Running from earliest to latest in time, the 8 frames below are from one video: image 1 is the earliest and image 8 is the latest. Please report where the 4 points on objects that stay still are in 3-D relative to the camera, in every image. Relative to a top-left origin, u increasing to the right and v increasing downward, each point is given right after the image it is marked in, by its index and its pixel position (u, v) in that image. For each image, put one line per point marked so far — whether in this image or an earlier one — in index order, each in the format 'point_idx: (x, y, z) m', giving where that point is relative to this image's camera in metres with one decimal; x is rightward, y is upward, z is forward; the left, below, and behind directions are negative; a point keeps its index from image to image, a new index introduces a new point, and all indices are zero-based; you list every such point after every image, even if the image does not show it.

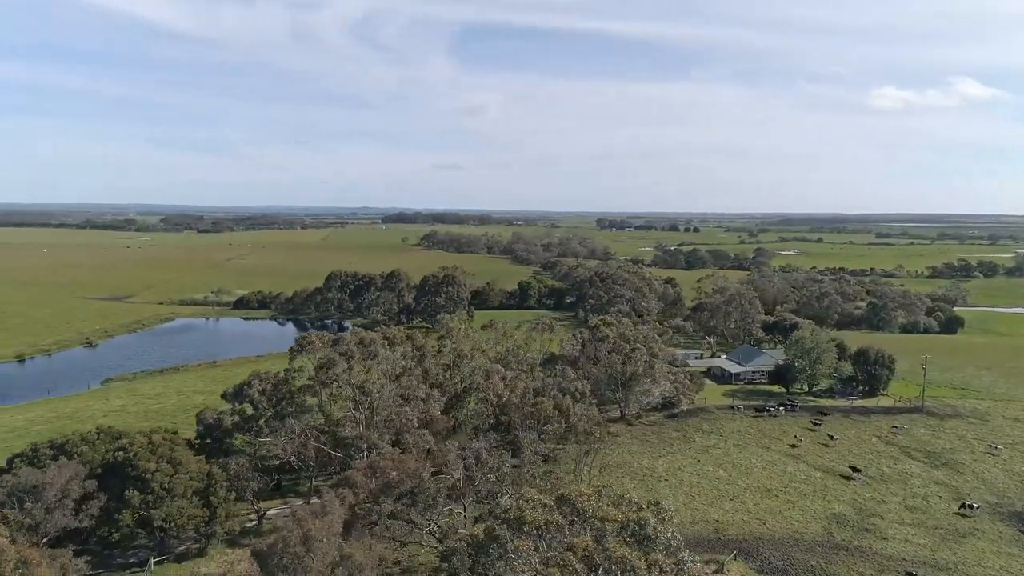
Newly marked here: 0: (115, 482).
0: (-13.4, -6.6, +19.7) m
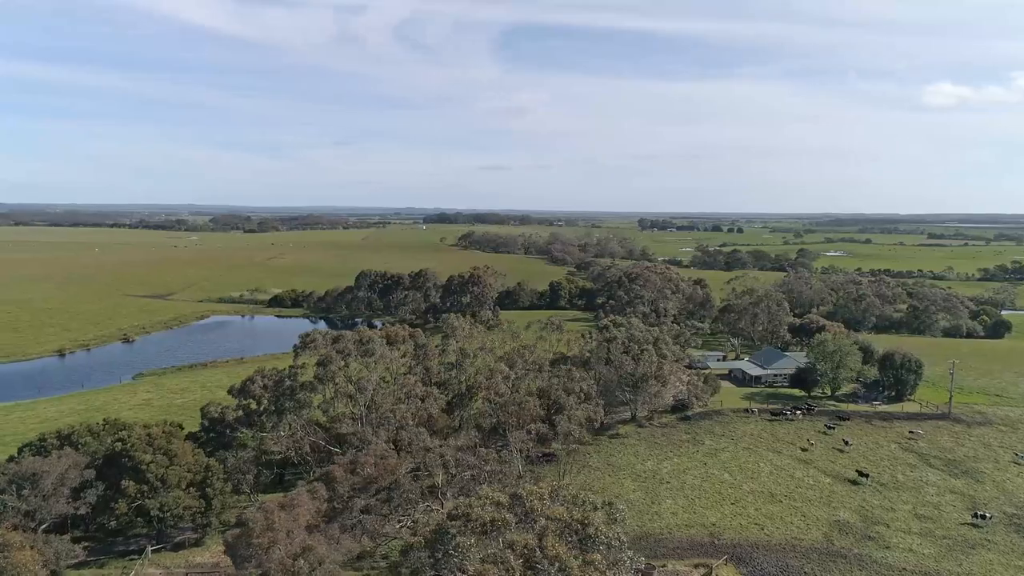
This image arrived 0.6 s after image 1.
0: (-14.0, -6.5, +20.5) m
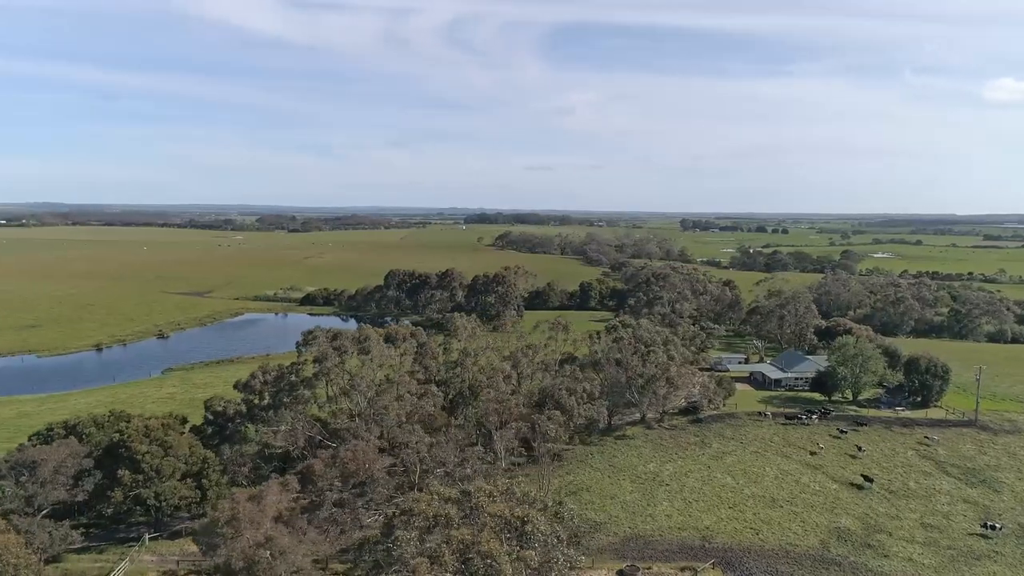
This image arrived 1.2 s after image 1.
0: (-14.5, -6.4, +21.3) m
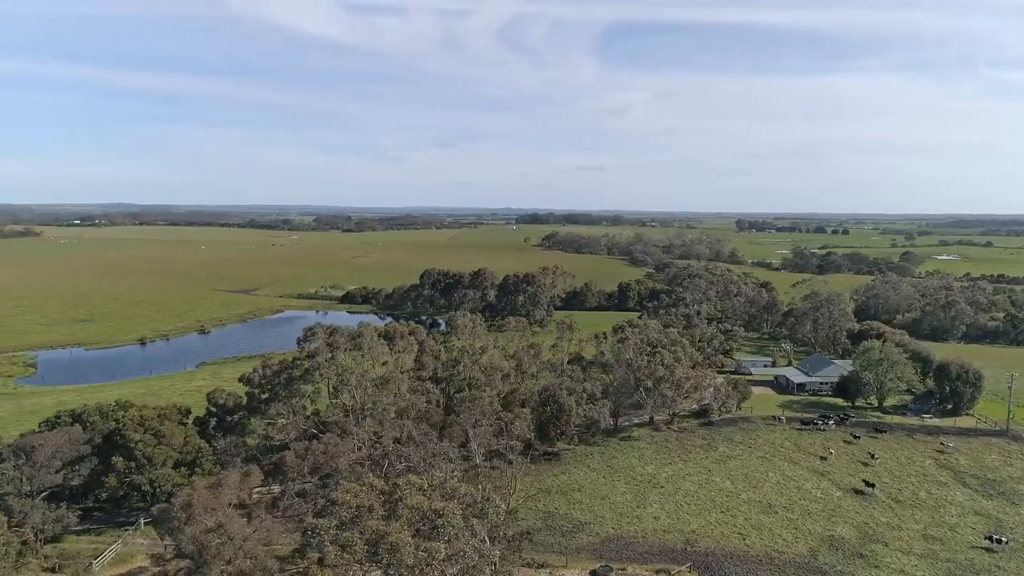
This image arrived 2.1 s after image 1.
0: (-15.4, -6.2, +22.5) m
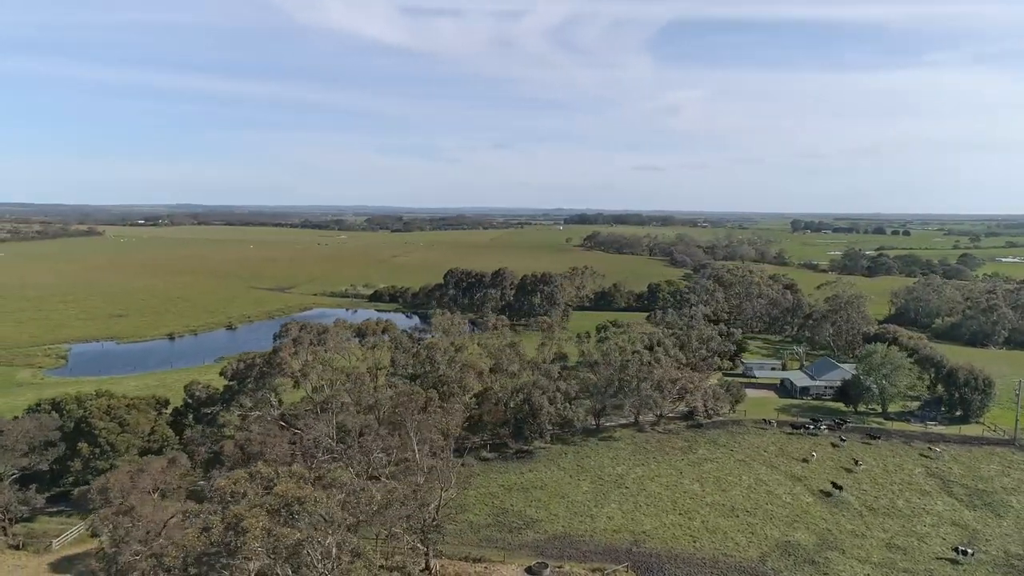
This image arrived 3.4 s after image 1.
0: (-17.5, -6.0, +23.7) m
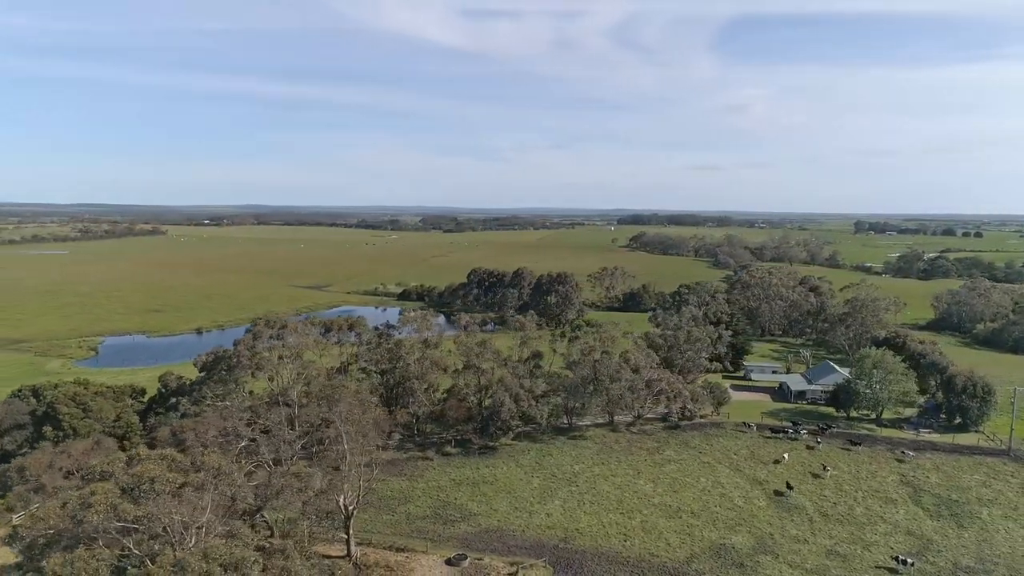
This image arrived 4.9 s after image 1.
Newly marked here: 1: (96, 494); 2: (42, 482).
0: (-20.0, -5.7, +25.3) m
1: (-8.4, -4.2, +12.0) m
2: (-12.7, -5.3, +16.2) m
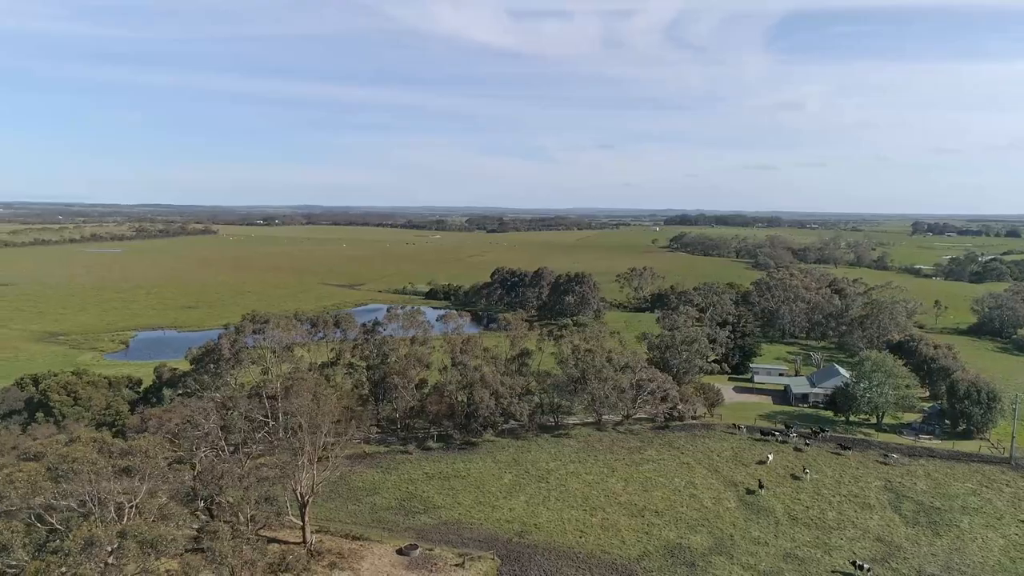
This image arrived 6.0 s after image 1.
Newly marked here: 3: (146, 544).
0: (-21.6, -5.5, +26.9) m
1: (-10.7, -4.1, +13.1) m
2: (-14.8, -5.2, +17.4) m
3: (-8.3, -5.8, +13.3) m
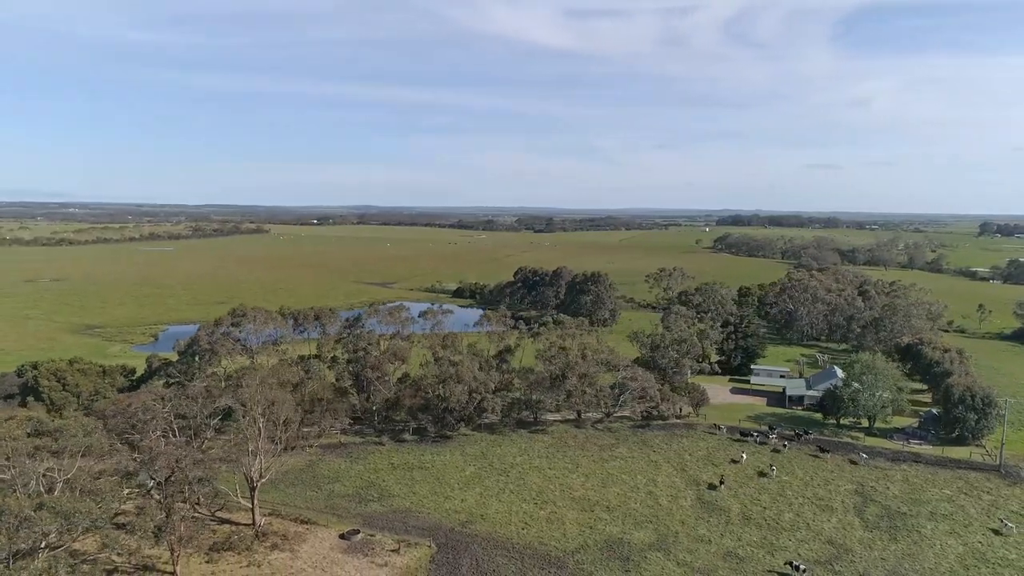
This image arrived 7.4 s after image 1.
0: (-23.6, -5.2, +29.0) m
1: (-13.6, -3.9, +14.5) m
2: (-17.4, -4.9, +19.0) m
3: (-11.1, -5.6, +14.6) m
